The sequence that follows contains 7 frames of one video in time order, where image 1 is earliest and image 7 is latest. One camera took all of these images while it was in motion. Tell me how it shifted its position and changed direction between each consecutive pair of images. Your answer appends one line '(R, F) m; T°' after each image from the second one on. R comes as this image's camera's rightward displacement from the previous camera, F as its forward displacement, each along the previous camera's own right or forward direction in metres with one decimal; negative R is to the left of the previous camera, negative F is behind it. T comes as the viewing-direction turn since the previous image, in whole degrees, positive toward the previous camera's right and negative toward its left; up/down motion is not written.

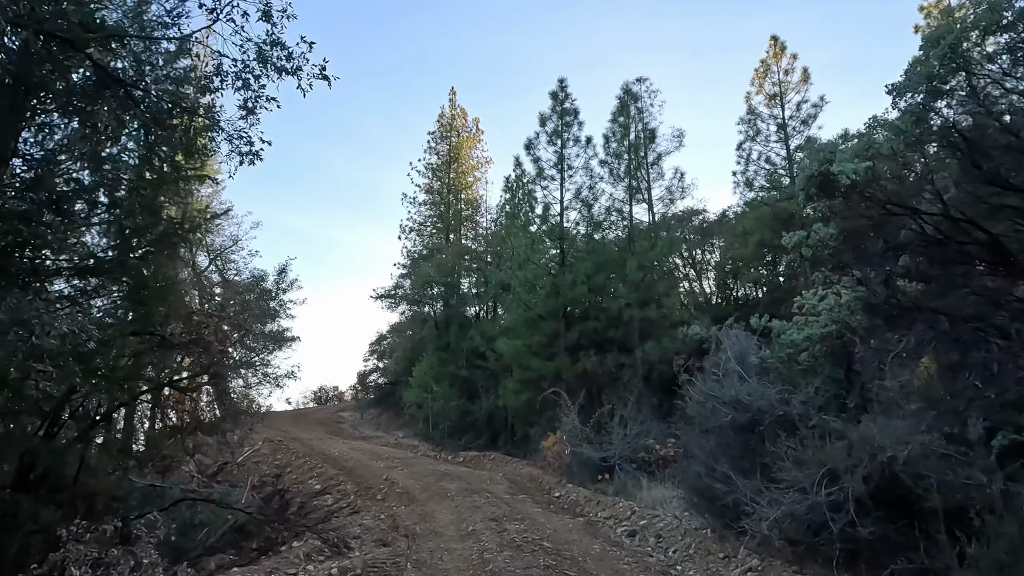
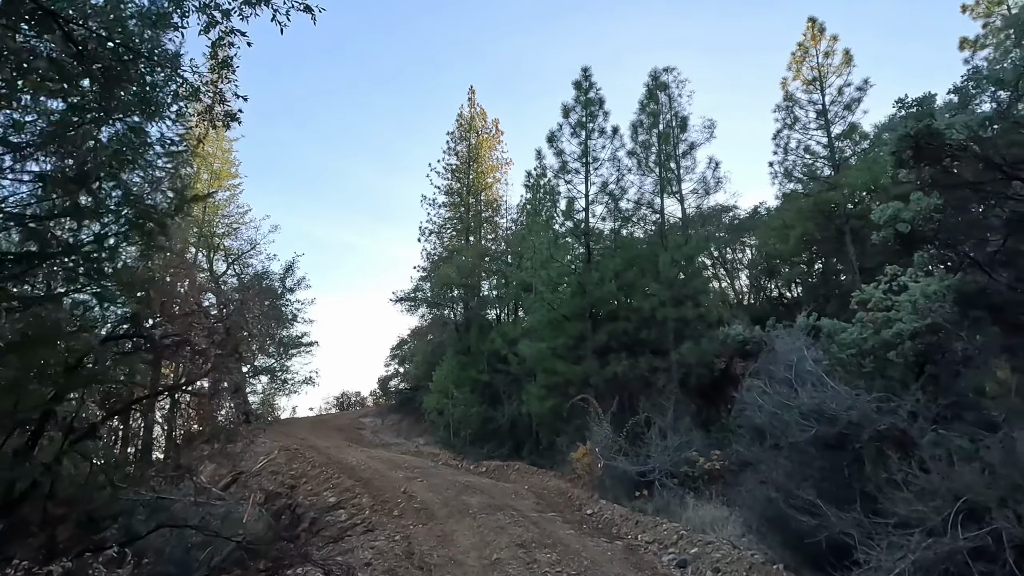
(-0.1, +1.0) m; -2°
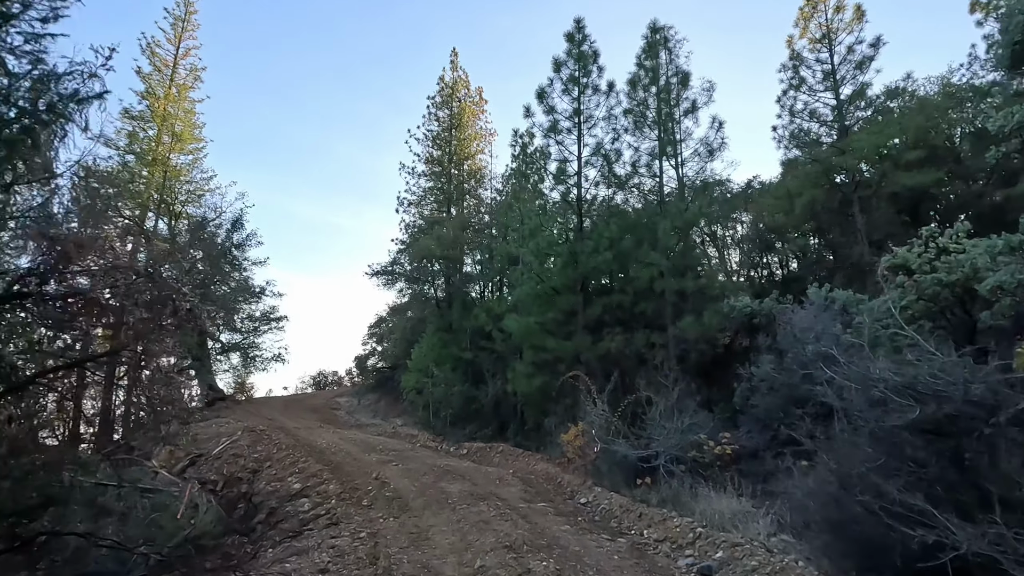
(-0.1, +1.3) m; +2°
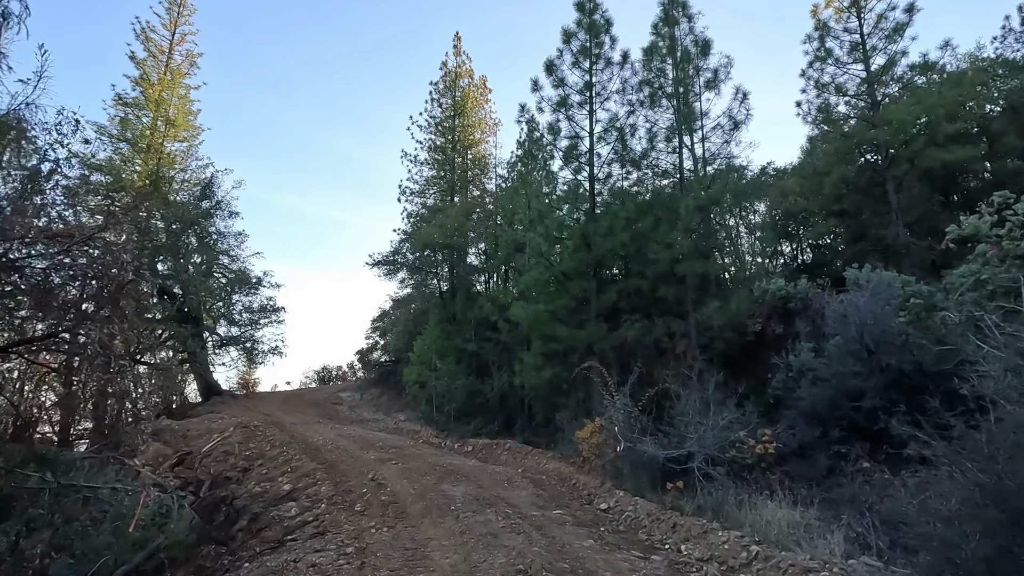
(-0.1, +1.1) m; 0°
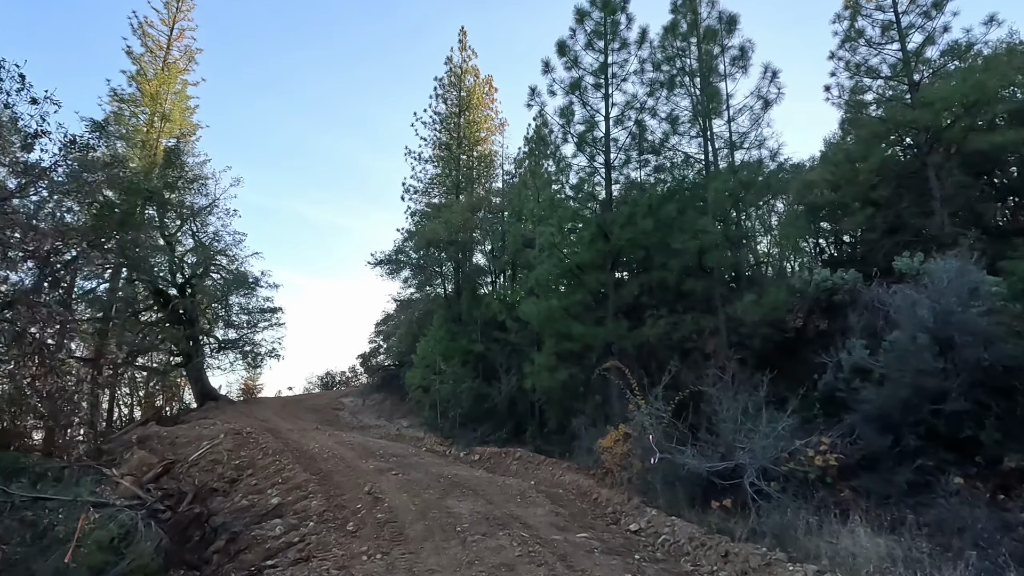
(-0.1, +1.1) m; -1°
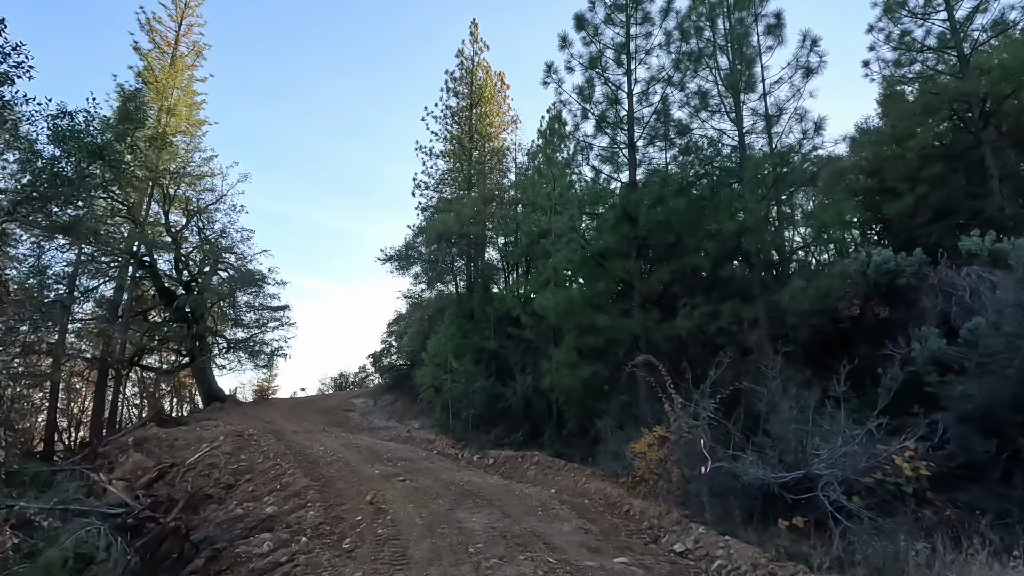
(-0.1, +1.0) m; -1°
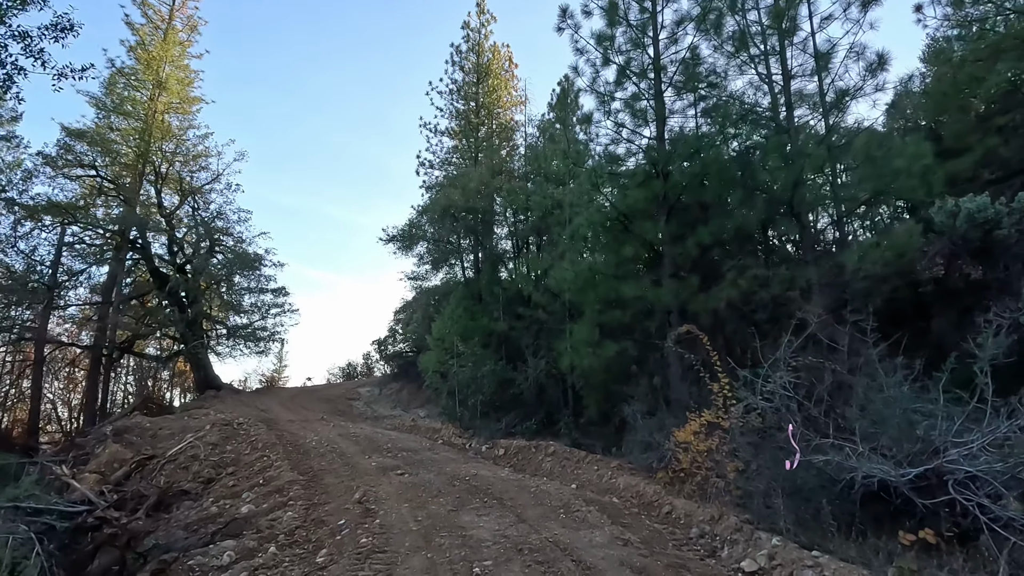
(-0.1, +1.4) m; -1°
